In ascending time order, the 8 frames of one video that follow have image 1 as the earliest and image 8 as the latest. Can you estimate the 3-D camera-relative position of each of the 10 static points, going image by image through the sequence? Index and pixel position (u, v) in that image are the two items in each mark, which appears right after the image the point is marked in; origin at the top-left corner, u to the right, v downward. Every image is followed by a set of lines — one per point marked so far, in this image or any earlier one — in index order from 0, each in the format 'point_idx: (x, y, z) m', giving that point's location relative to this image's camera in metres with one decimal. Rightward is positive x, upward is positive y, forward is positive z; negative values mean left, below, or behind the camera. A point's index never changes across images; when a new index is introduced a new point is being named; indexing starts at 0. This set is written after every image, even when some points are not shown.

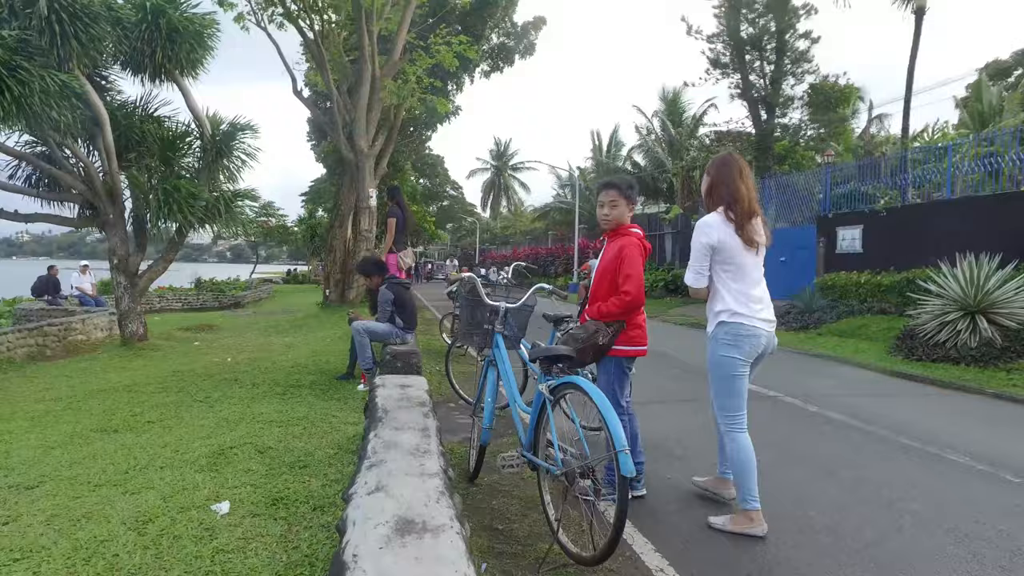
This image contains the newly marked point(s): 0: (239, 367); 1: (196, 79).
0: (-3.5, -1.0, +8.1) m
1: (-5.3, +3.5, +10.7) m
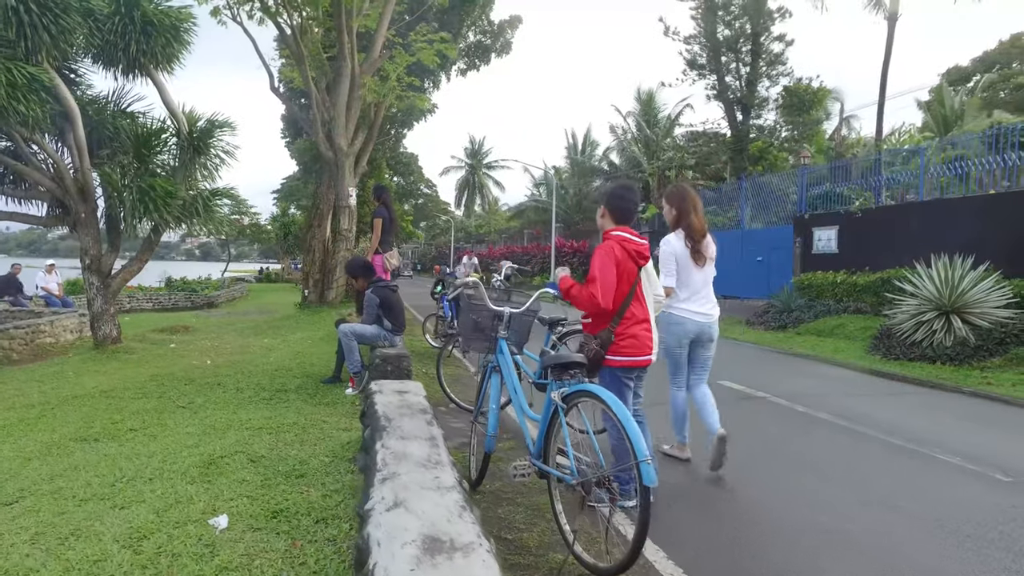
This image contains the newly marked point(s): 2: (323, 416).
0: (-3.6, -1.0, +7.8) m
1: (-5.6, +3.5, +10.4) m
2: (-1.7, -1.1, +5.7) m
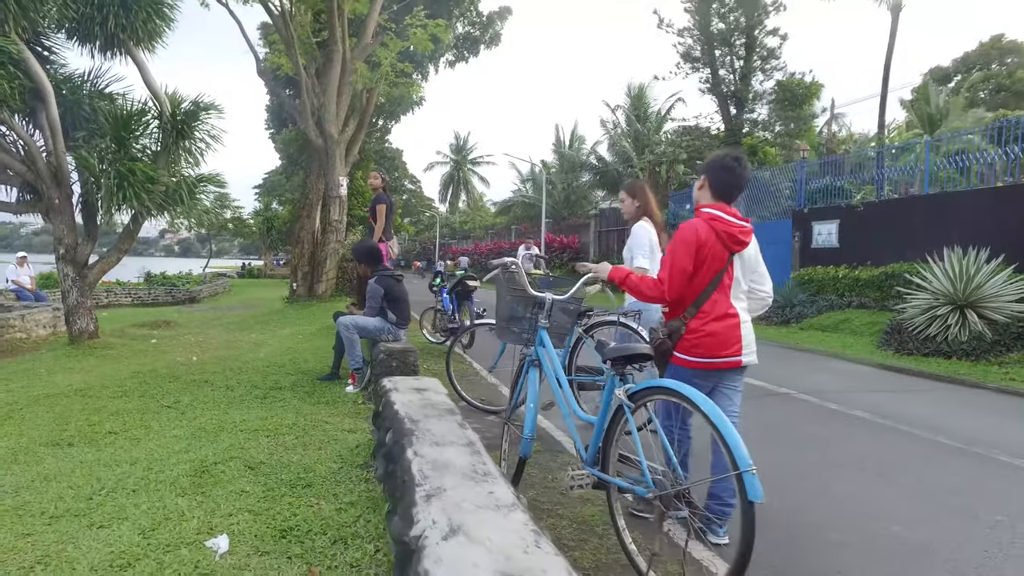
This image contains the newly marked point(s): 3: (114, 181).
0: (-3.5, -0.9, +7.3) m
1: (-5.5, +3.6, +9.8) m
2: (-1.5, -1.0, +5.2) m
3: (-5.6, +1.5, +9.0) m
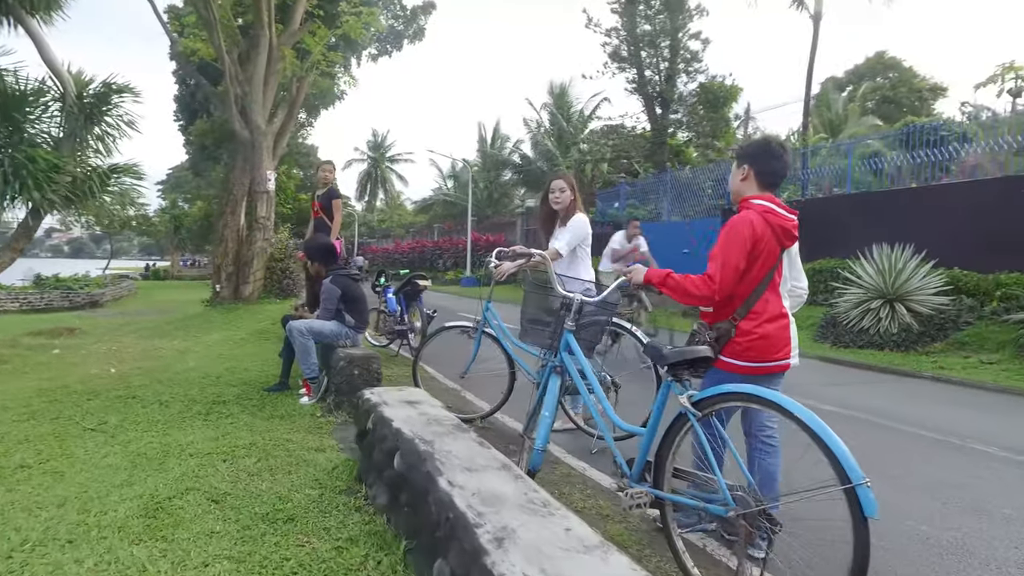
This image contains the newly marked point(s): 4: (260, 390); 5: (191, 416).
0: (-3.9, -0.9, +6.4) m
1: (-6.3, +3.6, +8.7) m
2: (-1.7, -1.1, +4.6) m
3: (-6.2, +1.5, +7.8) m
4: (-2.4, -1.0, +6.0) m
5: (-2.5, -1.0, +5.0) m
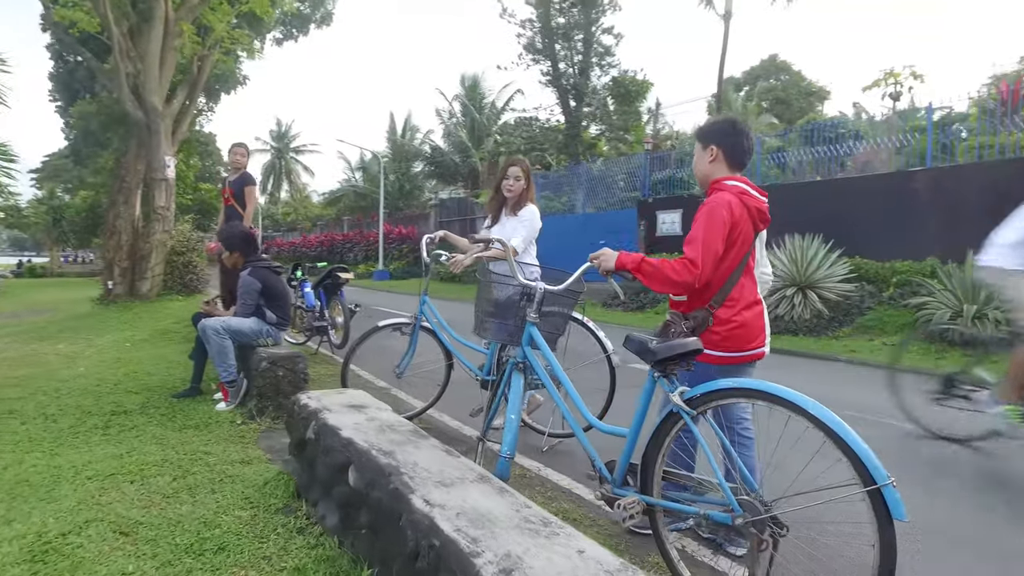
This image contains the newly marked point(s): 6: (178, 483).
0: (-4.5, -0.9, +5.6) m
1: (-7.2, +3.6, +7.4) m
2: (-2.0, -1.0, +4.1) m
3: (-7.0, +1.5, +6.6) m
4: (-2.9, -0.9, +5.4) m
5: (-2.9, -1.0, +4.4) m
6: (-1.8, -1.0, +3.4) m
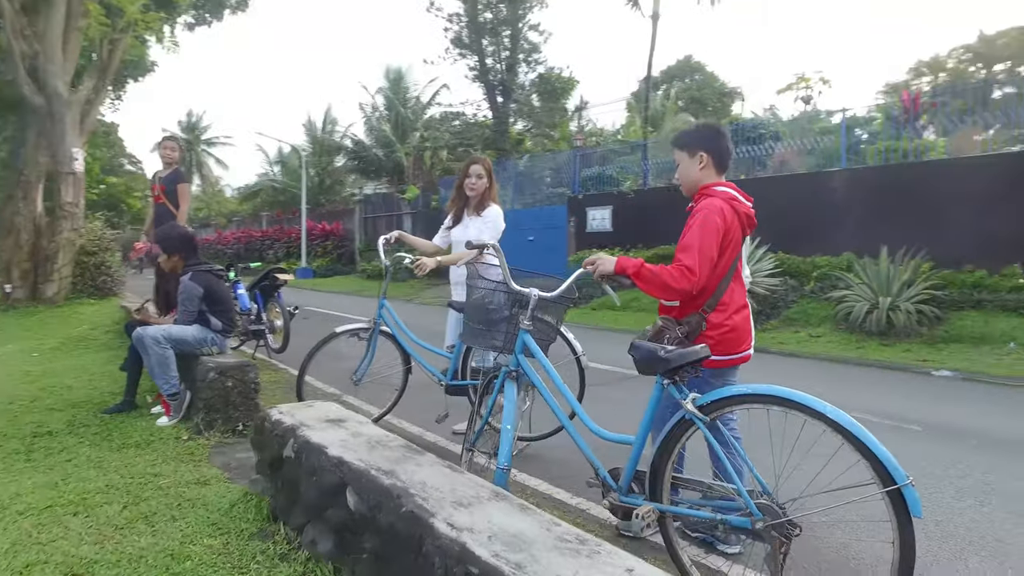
0: (-4.8, -1.0, +5.0) m
1: (-7.8, +3.5, +6.4) m
2: (-2.2, -1.1, +3.7) m
3: (-7.4, +1.4, +5.7) m
4: (-3.2, -1.0, +4.9) m
5: (-3.1, -1.0, +3.9) m
6: (-1.9, -1.1, +3.1) m
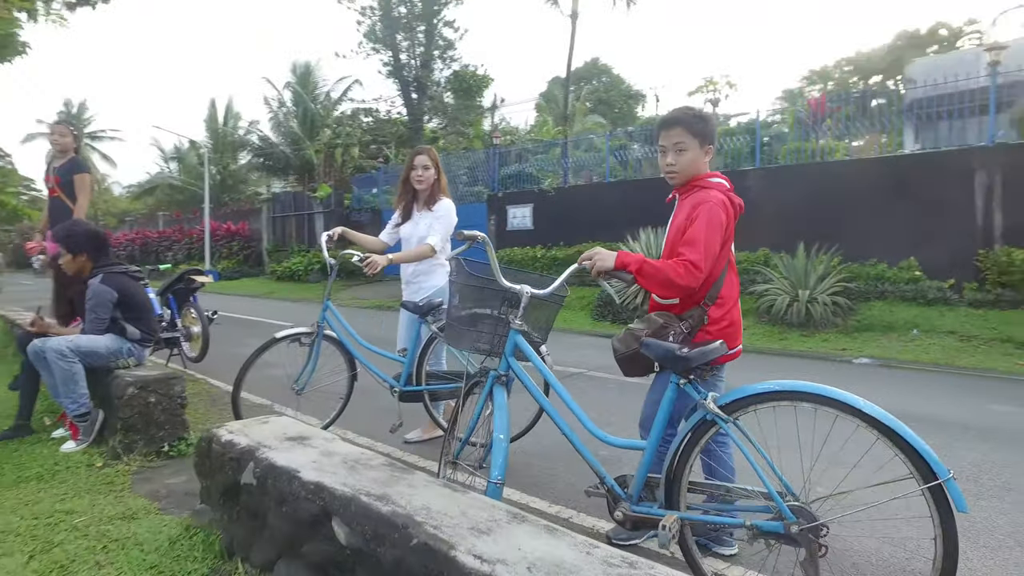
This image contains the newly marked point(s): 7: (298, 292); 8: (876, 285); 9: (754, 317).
0: (-5.1, -1.1, +4.1) m
1: (-8.3, +3.4, +5.1) m
2: (-2.3, -1.1, +3.2) m
3: (-7.8, +1.2, +4.4) m
4: (-3.5, -1.0, +4.3) m
5: (-3.3, -1.1, +3.3) m
6: (-1.9, -1.1, +2.6) m
7: (-6.5, -0.1, +19.2) m
8: (+6.1, 0.0, +10.7) m
9: (+4.1, -0.5, +10.7) m
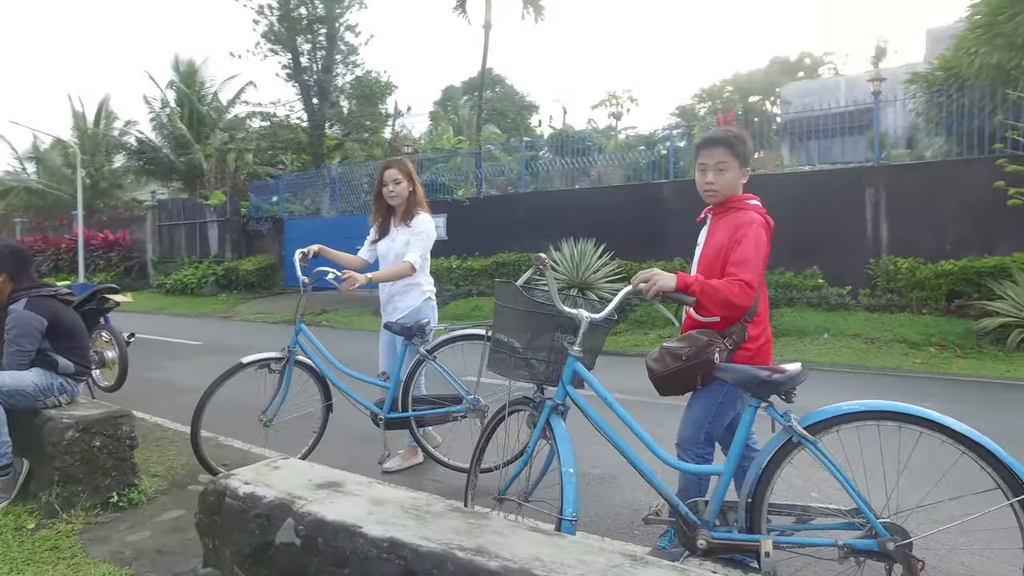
0: (-5.0, -1.2, +3.1) m
1: (-8.5, +3.1, +3.7) m
2: (-2.2, -1.2, +2.7) m
3: (-7.9, +1.0, +3.0) m
4: (-3.5, -1.2, +3.5) m
5: (-3.1, -1.2, +2.6) m
6: (-1.7, -1.2, +2.2) m
7: (-8.9, -0.5, +17.8) m
8: (+4.9, -0.1, +11.4) m
9: (+2.9, -0.6, +11.1) m
